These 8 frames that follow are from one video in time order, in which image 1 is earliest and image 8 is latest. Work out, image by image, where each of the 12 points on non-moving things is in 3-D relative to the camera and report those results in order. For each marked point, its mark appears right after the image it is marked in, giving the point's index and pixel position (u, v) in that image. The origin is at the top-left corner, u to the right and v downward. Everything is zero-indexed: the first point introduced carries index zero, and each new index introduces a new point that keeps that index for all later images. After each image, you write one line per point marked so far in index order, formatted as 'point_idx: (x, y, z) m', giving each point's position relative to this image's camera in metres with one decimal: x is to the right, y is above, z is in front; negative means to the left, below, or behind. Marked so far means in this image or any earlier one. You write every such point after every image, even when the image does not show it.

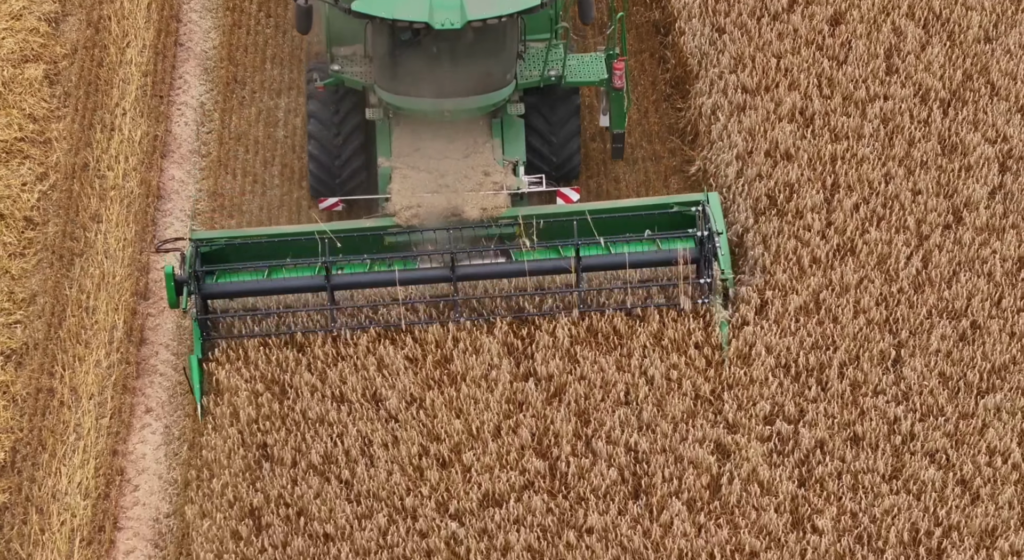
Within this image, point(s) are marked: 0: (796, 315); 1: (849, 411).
0: (+2.0, -0.3, +14.1) m
1: (+2.3, -0.9, +13.4) m
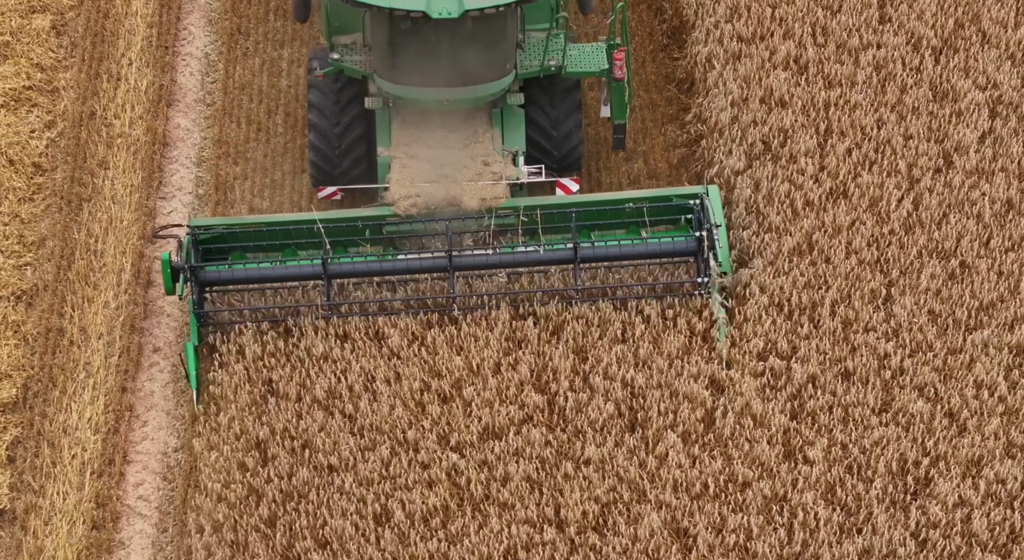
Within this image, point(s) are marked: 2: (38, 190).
0: (+2.0, +0.2, +14.5) m
1: (+2.3, -0.5, +13.8) m
2: (-3.6, +0.7, +15.1) m
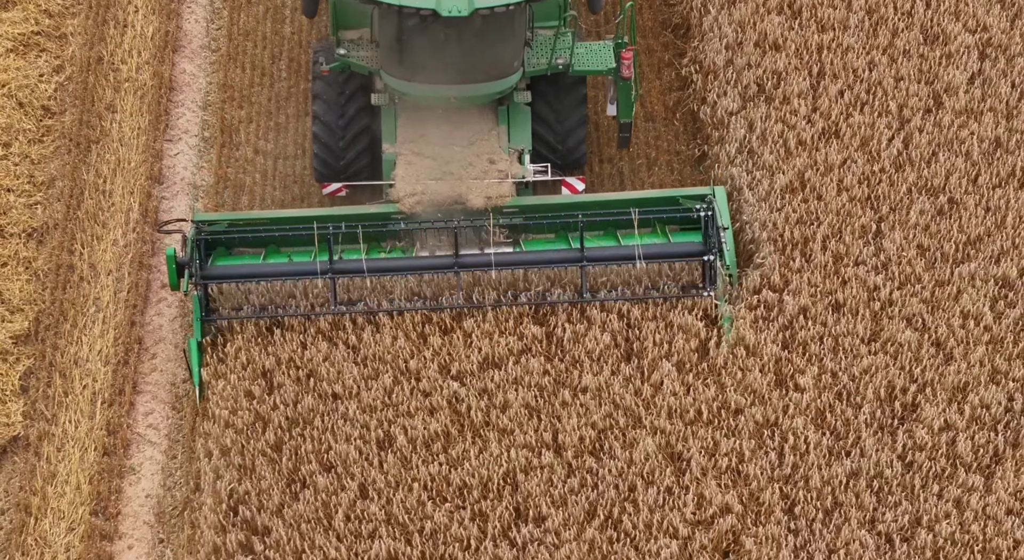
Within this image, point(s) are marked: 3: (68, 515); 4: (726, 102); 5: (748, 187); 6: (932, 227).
0: (+2.0, +0.6, +14.8) m
1: (+2.3, 0.0, +14.2) m
2: (-3.6, +1.2, +15.4) m
3: (-3.0, -1.6, +13.2) m
4: (+1.7, +1.4, +15.4) m
5: (+1.8, +0.7, +14.9) m
6: (+3.1, +0.4, +14.5) m
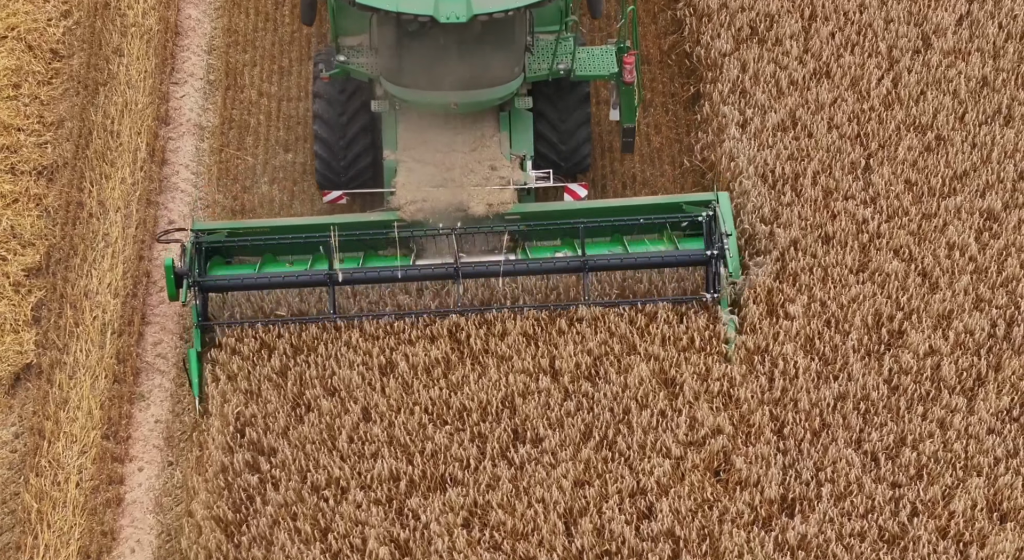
0: (+2.0, +1.1, +15.2) m
1: (+2.3, +0.5, +14.6) m
2: (-3.6, +1.7, +15.8) m
3: (-3.0, -1.1, +13.6) m
4: (+1.7, +1.9, +15.8) m
5: (+1.8, +1.2, +15.3) m
6: (+3.1, +0.9, +14.9) m
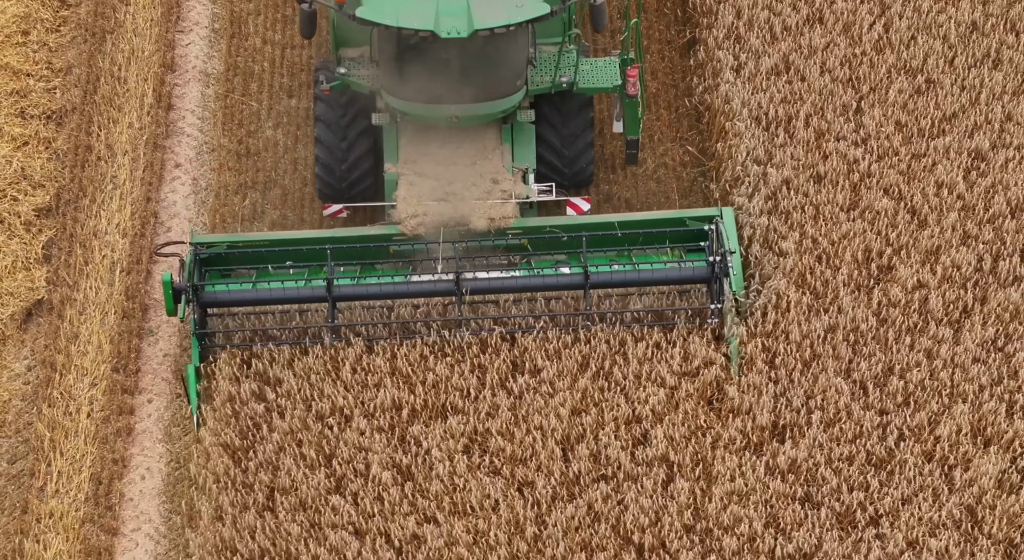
0: (+2.0, +1.6, +15.6) m
1: (+2.3, +1.0, +14.9) m
2: (-3.6, +2.1, +16.1) m
3: (-3.0, -0.7, +14.0) m
4: (+1.6, +2.4, +16.1) m
5: (+1.7, +1.7, +15.7) m
6: (+3.1, +1.4, +15.2) m
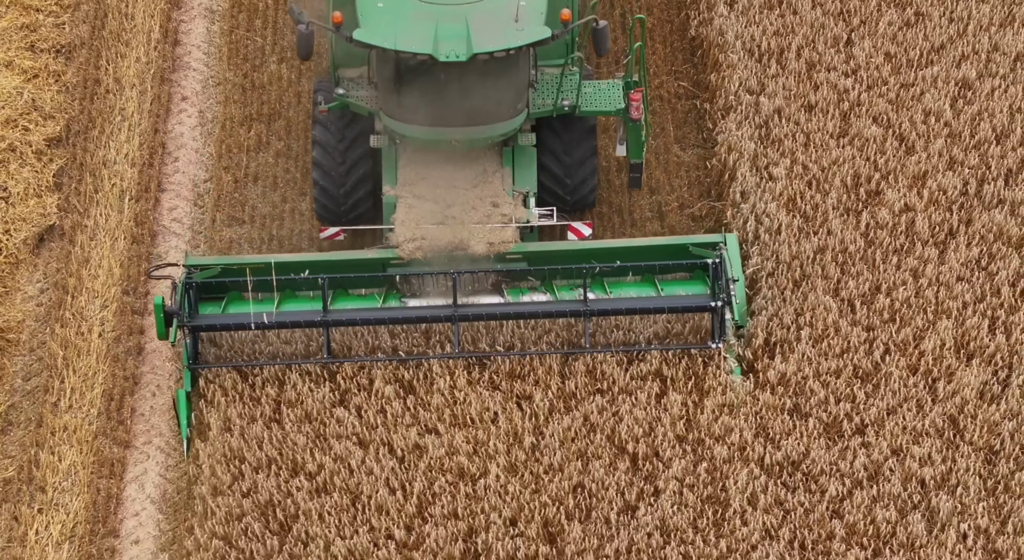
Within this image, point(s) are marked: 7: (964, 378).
0: (+2.0, +2.2, +15.9) m
1: (+2.3, +1.5, +15.3) m
2: (-3.7, +2.7, +16.5) m
3: (-3.0, -0.1, +14.4) m
4: (+1.6, +3.0, +16.5) m
5: (+1.7, +2.3, +16.0) m
6: (+3.0, +1.9, +15.6) m
7: (+3.0, -0.6, +13.0) m
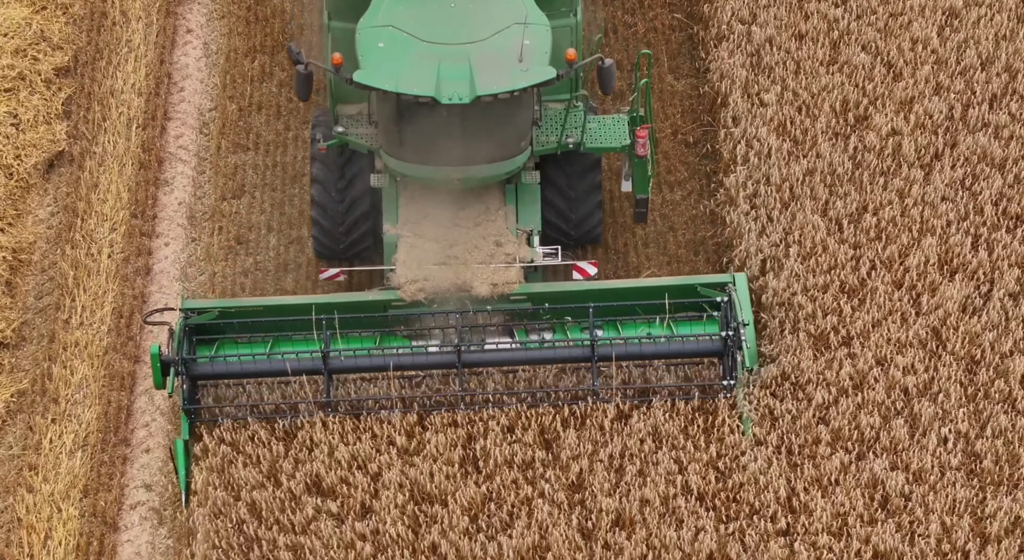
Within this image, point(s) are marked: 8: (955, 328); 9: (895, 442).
0: (+2.0, +2.8, +16.3) m
1: (+2.2, +2.1, +15.7) m
2: (-3.7, +3.4, +16.9) m
3: (-3.0, +0.5, +14.8) m
4: (+1.6, +3.6, +16.8) m
5: (+1.7, +2.9, +16.4) m
6: (+3.0, +2.6, +16.0) m
7: (+3.0, -0.1, +13.4) m
8: (+3.0, -0.3, +13.3) m
9: (+2.5, -1.0, +12.9) m
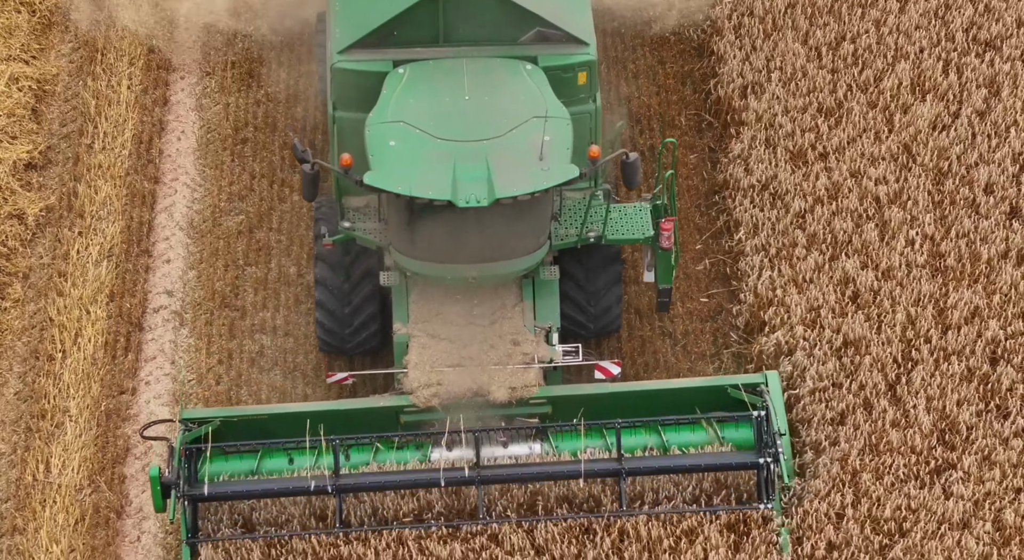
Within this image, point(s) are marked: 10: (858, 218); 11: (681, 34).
0: (+2.0, +4.2, +17.0) m
1: (+2.2, +3.5, +16.4) m
2: (-3.7, +4.8, +17.5) m
3: (-3.0, +1.8, +15.6) m
4: (+1.6, +5.1, +17.5) m
5: (+1.7, +4.3, +17.1) m
6: (+3.0, +4.0, +16.7) m
7: (+2.9, +1.2, +14.3) m
8: (+3.0, +1.0, +14.2) m
9: (+2.5, +0.2, +13.8) m
10: (+2.4, +0.4, +13.9) m
11: (+1.3, +1.9, +15.3) m
